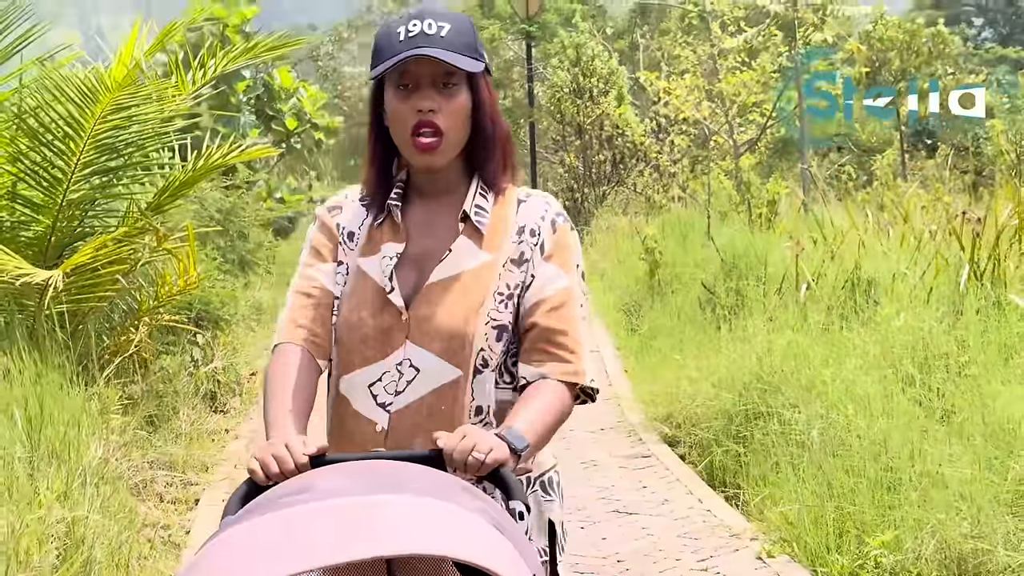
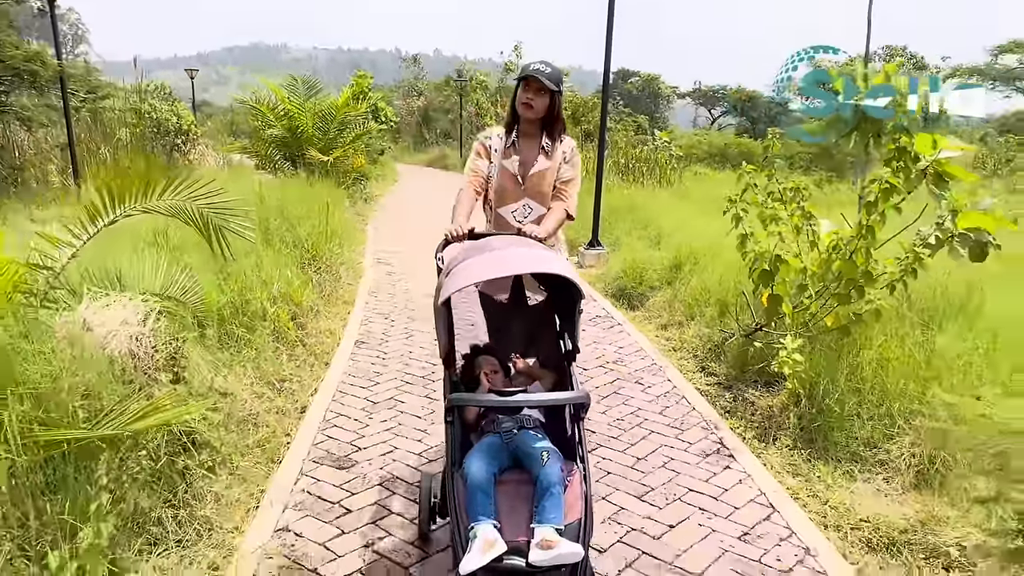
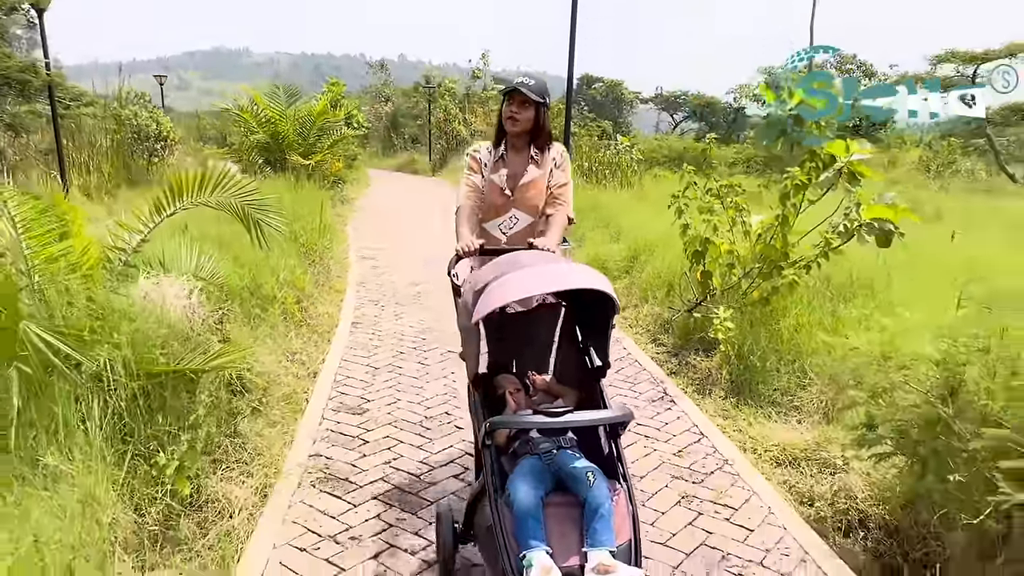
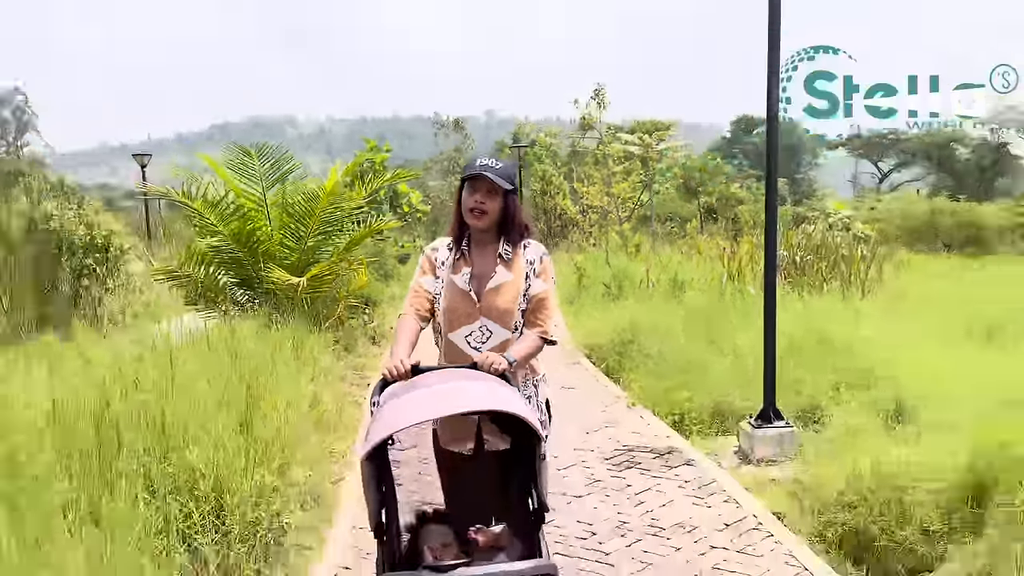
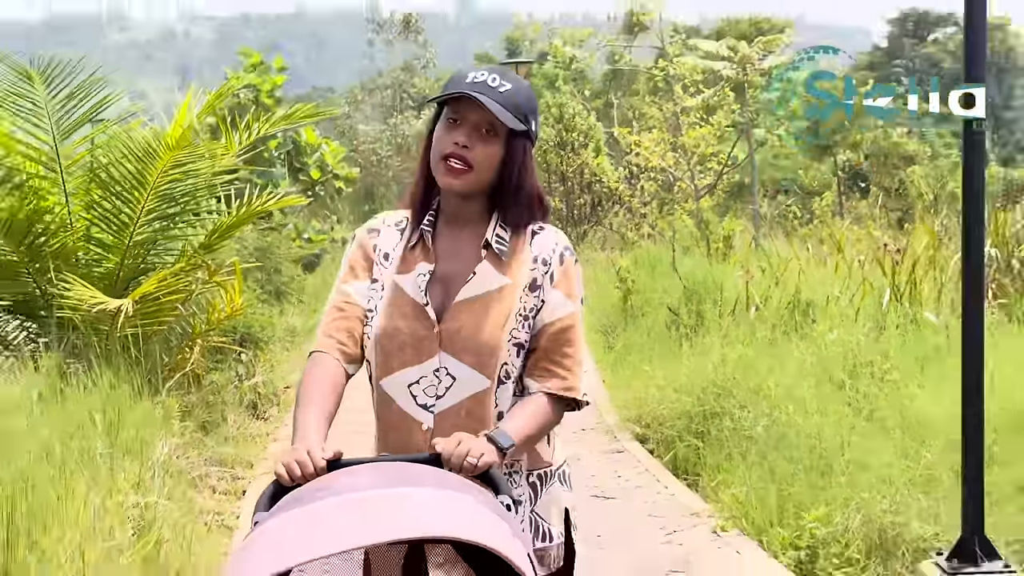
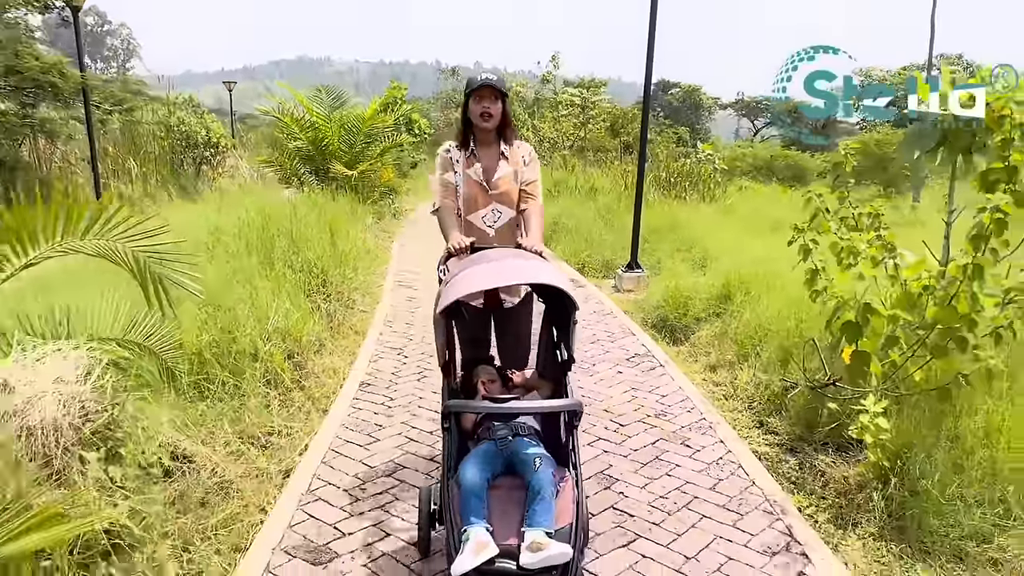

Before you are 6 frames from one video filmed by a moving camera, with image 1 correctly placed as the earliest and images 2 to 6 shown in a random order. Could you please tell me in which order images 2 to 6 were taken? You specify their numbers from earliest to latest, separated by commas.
5, 4, 6, 2, 3
